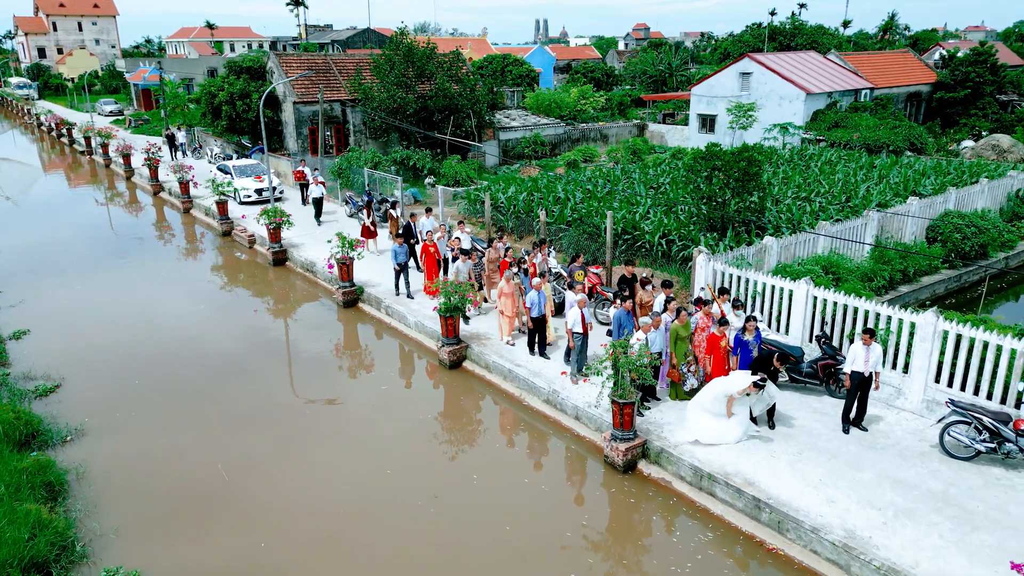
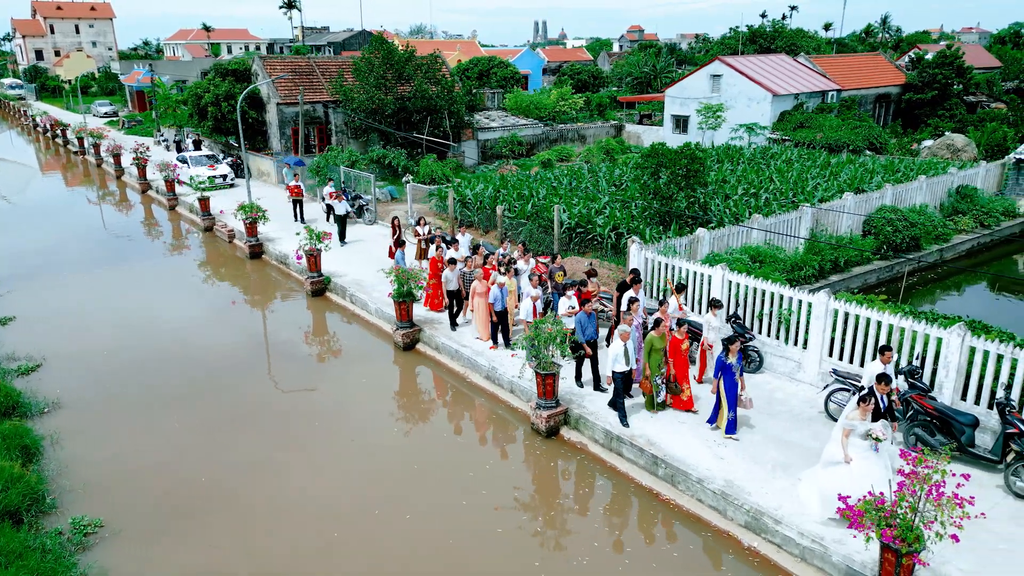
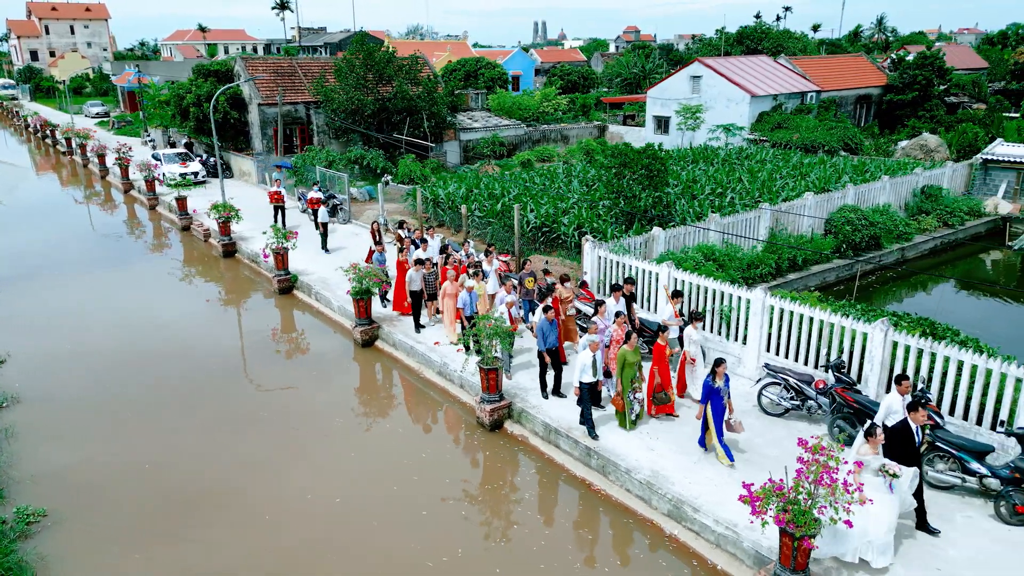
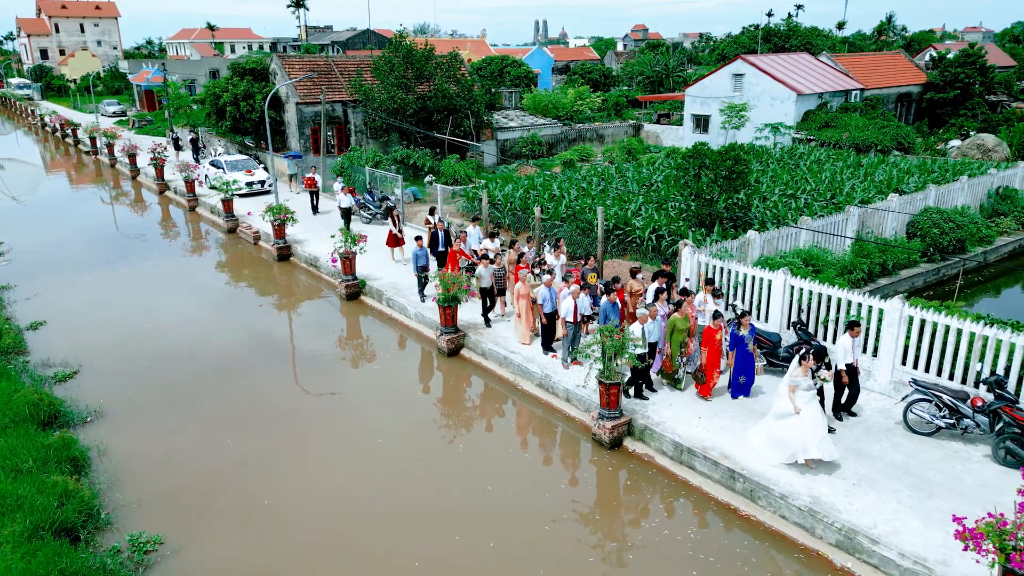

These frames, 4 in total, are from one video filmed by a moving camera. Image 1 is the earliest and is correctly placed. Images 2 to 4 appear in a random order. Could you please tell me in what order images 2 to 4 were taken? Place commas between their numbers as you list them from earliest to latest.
4, 2, 3
